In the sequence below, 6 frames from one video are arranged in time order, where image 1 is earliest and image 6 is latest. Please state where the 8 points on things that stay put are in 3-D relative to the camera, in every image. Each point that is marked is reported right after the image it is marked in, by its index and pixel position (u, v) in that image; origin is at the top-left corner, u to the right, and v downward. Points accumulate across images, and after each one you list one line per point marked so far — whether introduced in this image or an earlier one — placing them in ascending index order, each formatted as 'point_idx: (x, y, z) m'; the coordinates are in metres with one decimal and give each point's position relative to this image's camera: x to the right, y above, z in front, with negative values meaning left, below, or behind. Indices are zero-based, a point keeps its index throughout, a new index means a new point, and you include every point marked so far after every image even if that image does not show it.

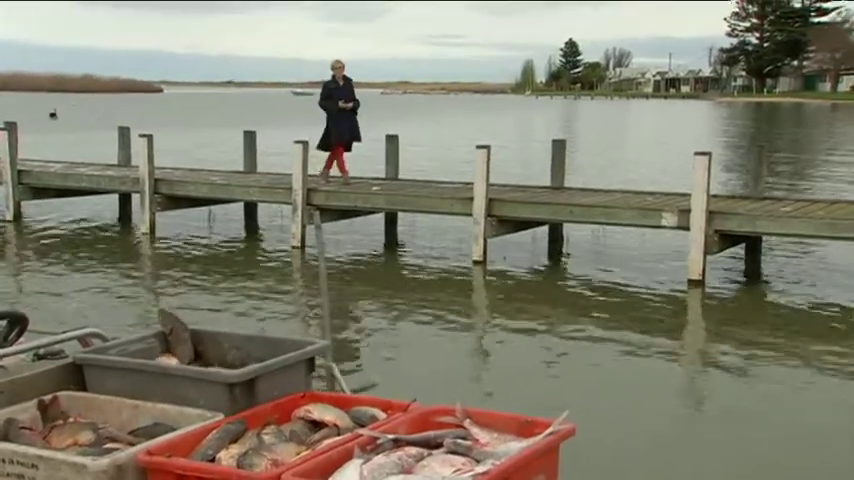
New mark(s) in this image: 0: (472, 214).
0: (+0.8, +0.5, +15.1) m
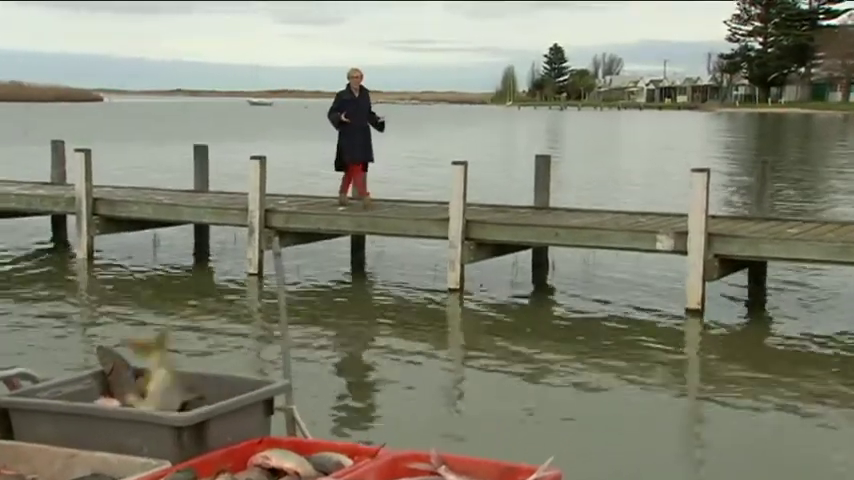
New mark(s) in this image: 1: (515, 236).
0: (+0.3, +0.1, +13.6) m
1: (+1.4, +0.1, +13.5) m
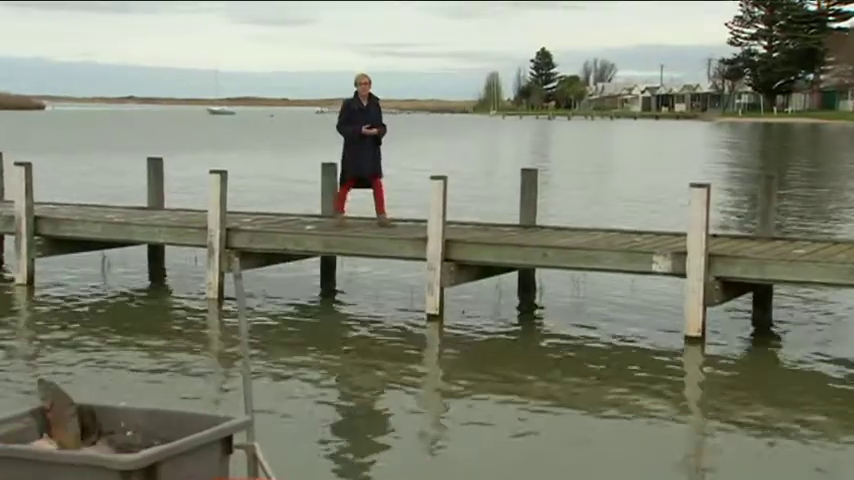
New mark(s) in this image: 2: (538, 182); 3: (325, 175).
0: (0.0, -0.3, +12.5) m
1: (+1.1, -0.2, +12.4) m
2: (+1.8, +0.9, +13.3) m
3: (-1.7, +1.0, +13.1) m
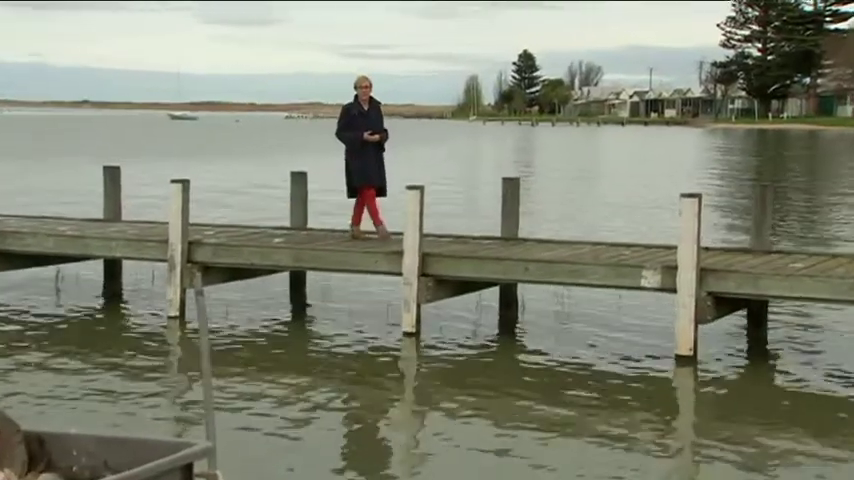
0: (-0.4, -0.4, +11.8) m
1: (+0.7, -0.4, +11.7) m
2: (+1.4, +0.7, +12.6) m
3: (-2.0, +0.8, +12.4) m
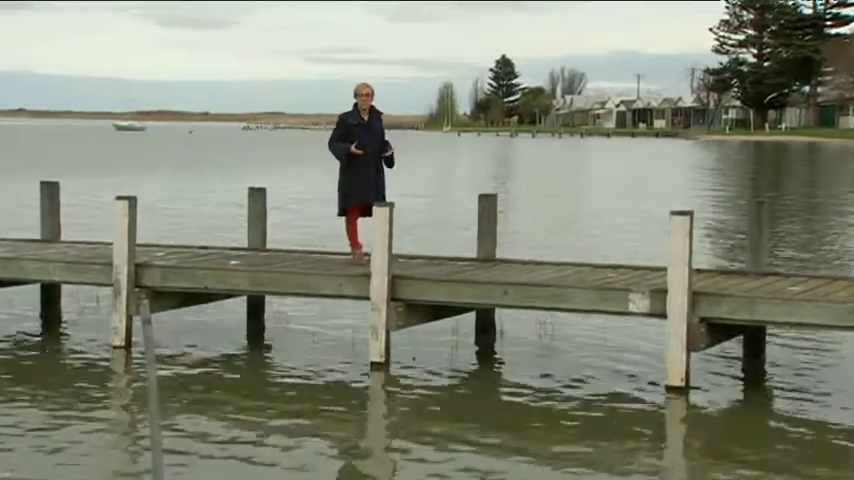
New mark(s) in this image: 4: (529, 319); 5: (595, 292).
0: (-0.8, -0.7, +10.8) m
1: (+0.3, -0.7, +10.7) m
2: (+1.0, +0.5, +11.6) m
3: (-2.4, +0.6, +11.4) m
4: (+1.7, -1.3, +13.7) m
5: (+2.2, -0.7, +10.5) m
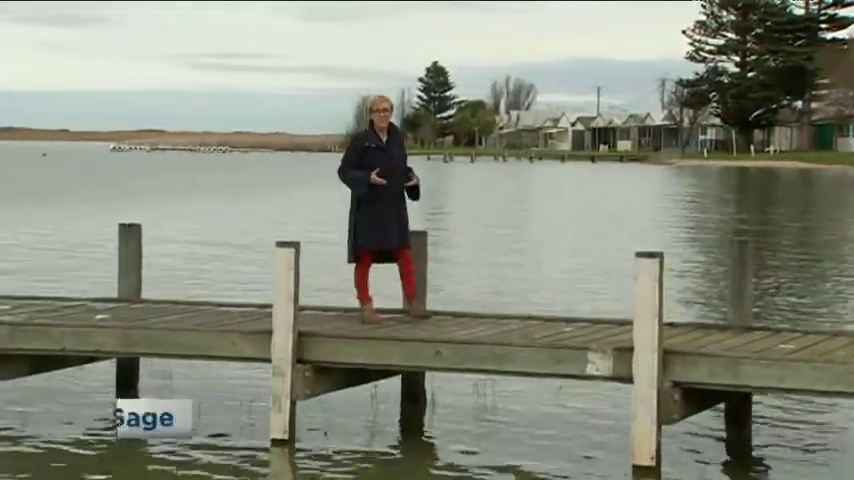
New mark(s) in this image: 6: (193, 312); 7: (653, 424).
0: (-1.7, -1.3, +8.7) m
1: (-0.6, -1.2, +8.7) m
2: (0.0, -0.1, +9.6) m
3: (-3.4, 0.0, +9.3) m
4: (+0.7, -1.8, +11.7) m
5: (+1.2, -1.2, +8.6) m
6: (-2.6, -0.8, +9.3) m
7: (+2.4, -2.0, +8.6) m
